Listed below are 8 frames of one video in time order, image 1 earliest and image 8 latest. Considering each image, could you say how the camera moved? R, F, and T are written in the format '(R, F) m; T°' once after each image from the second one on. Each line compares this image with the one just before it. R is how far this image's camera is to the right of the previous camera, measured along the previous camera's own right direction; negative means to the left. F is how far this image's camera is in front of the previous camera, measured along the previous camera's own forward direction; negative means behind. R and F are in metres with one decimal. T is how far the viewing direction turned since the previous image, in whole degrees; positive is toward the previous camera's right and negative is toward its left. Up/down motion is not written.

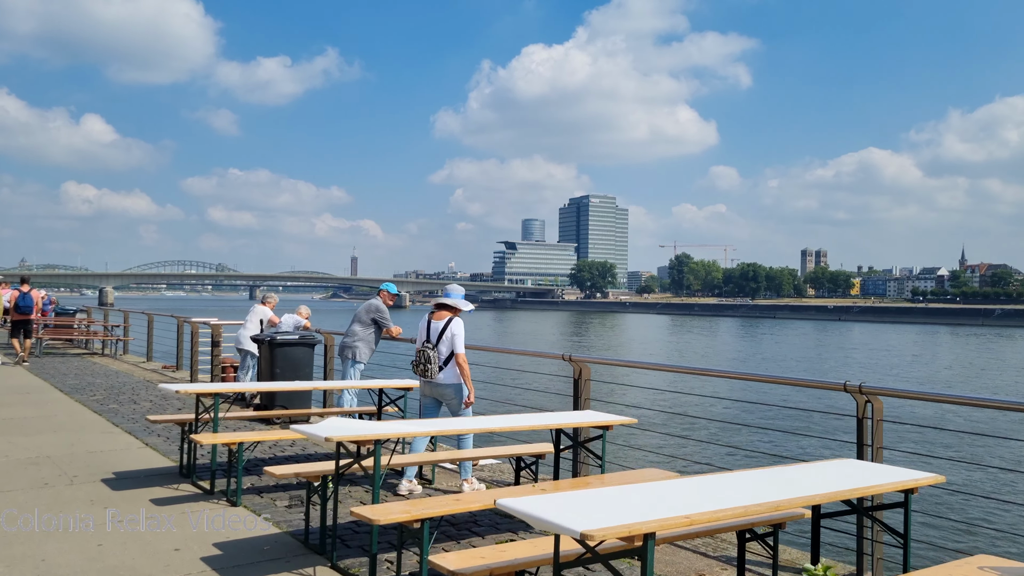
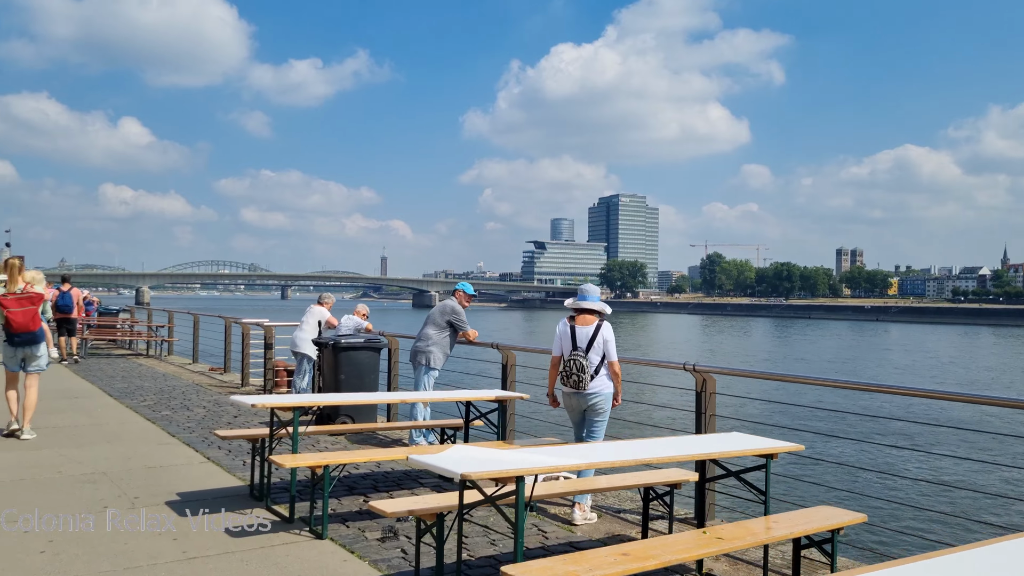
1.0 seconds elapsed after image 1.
(-0.6, +0.7) m; -2°
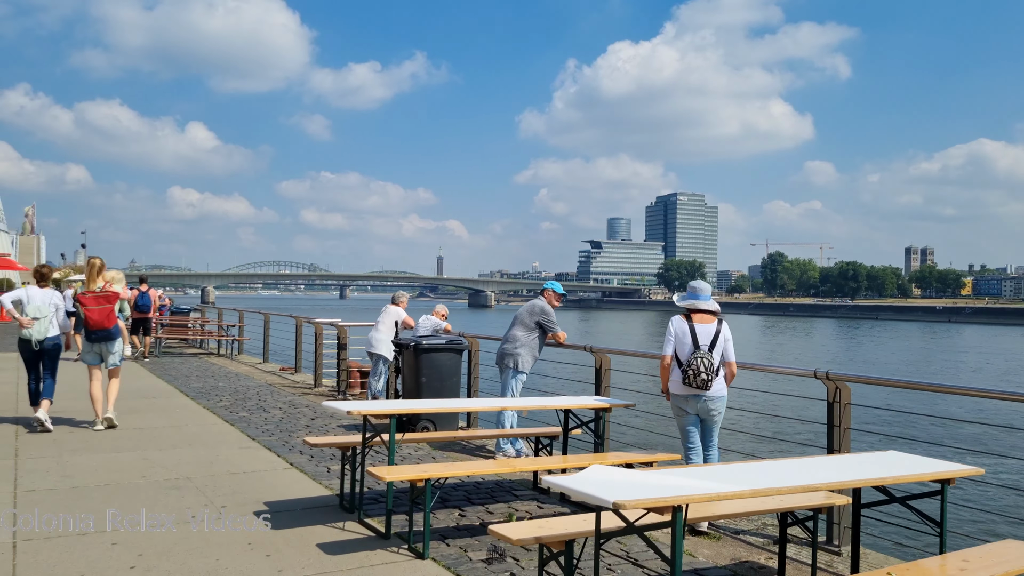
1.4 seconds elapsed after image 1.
(-0.3, +0.4) m; -4°
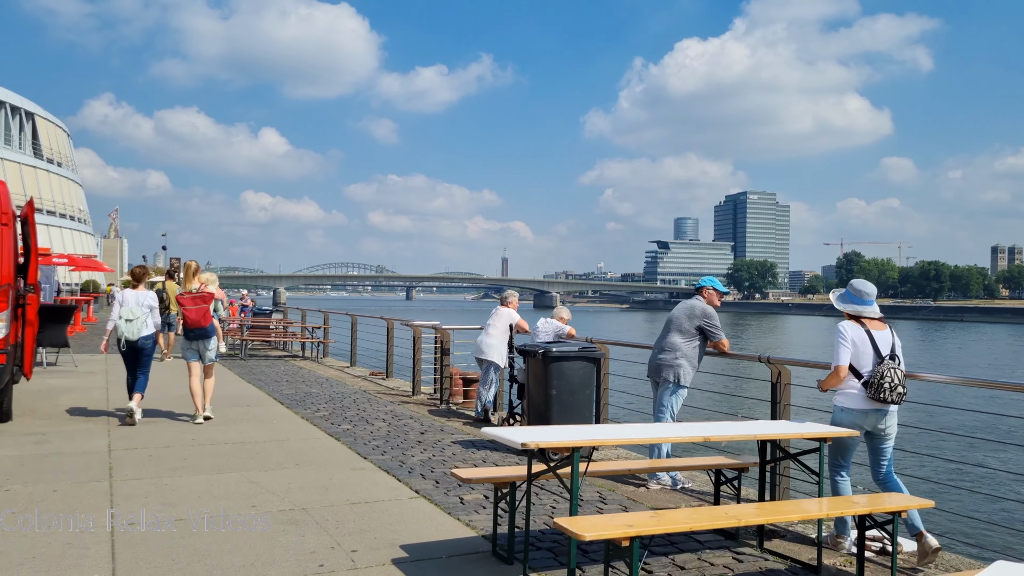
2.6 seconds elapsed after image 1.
(-0.7, +1.0) m; -5°
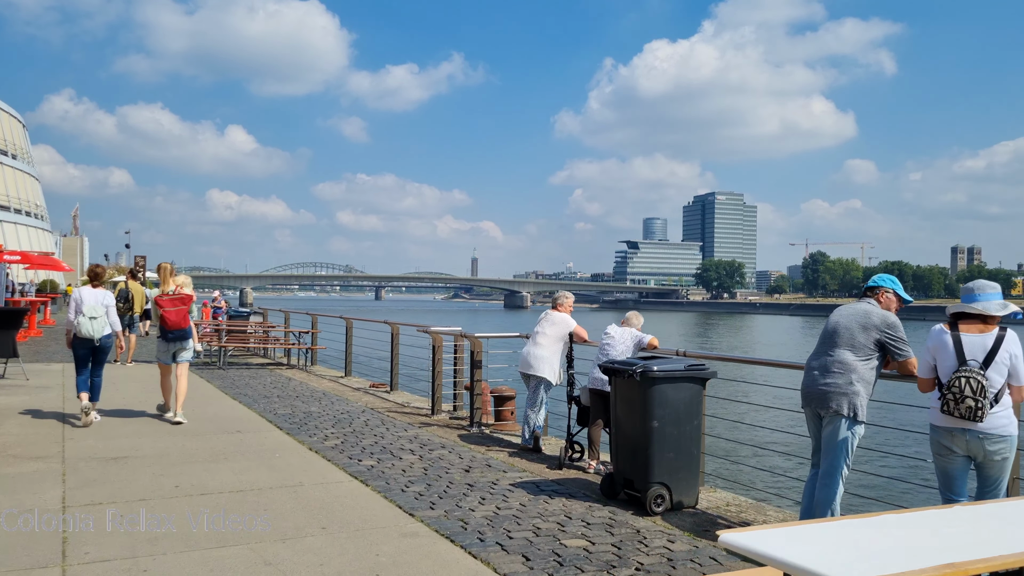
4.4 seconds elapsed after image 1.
(-0.8, +1.7) m; +2°
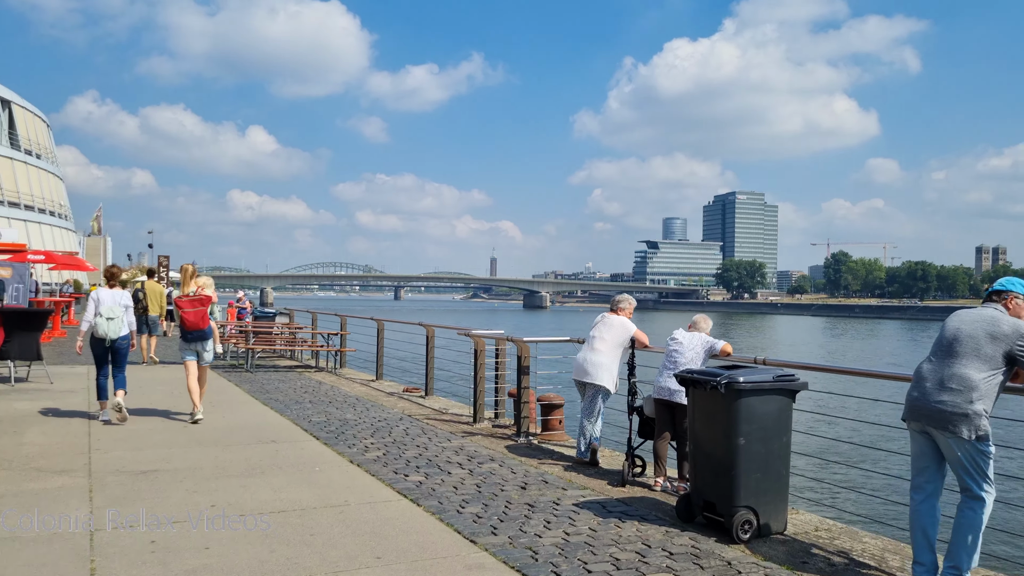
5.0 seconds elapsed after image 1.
(-0.3, +0.5) m; -1°
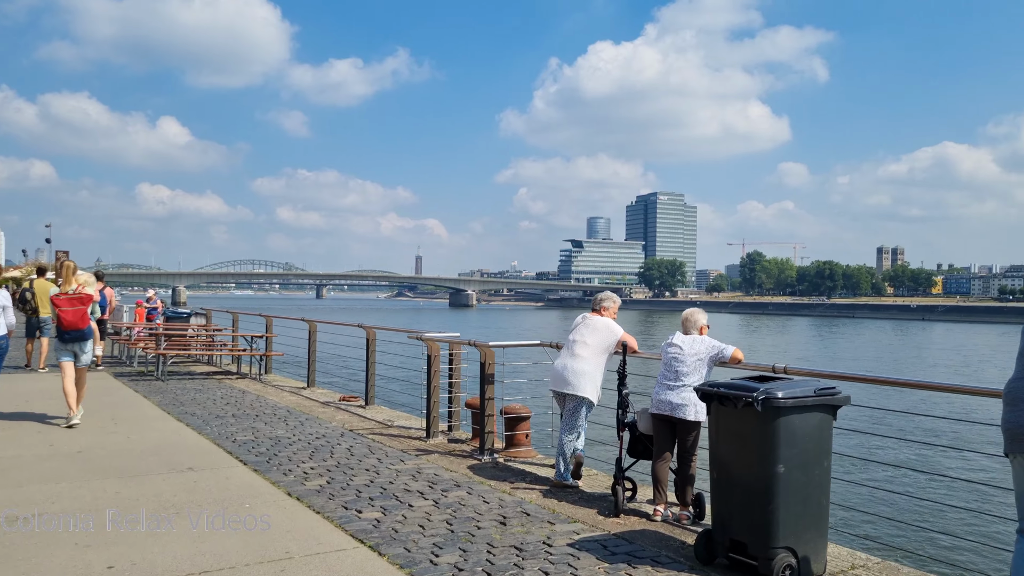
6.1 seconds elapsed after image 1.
(-0.3, +1.0) m; +6°
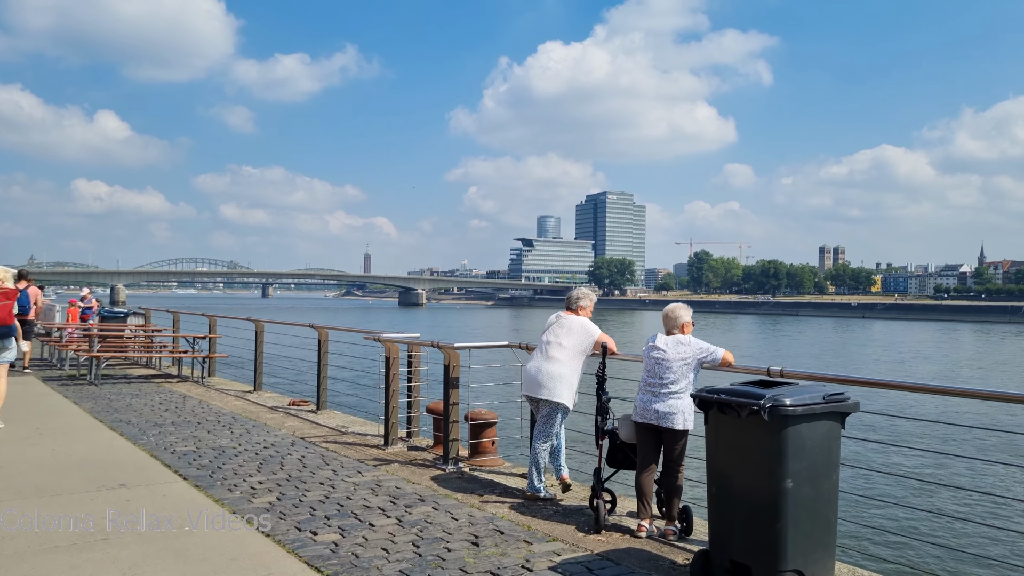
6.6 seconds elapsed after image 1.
(-0.1, +0.5) m; +4°
